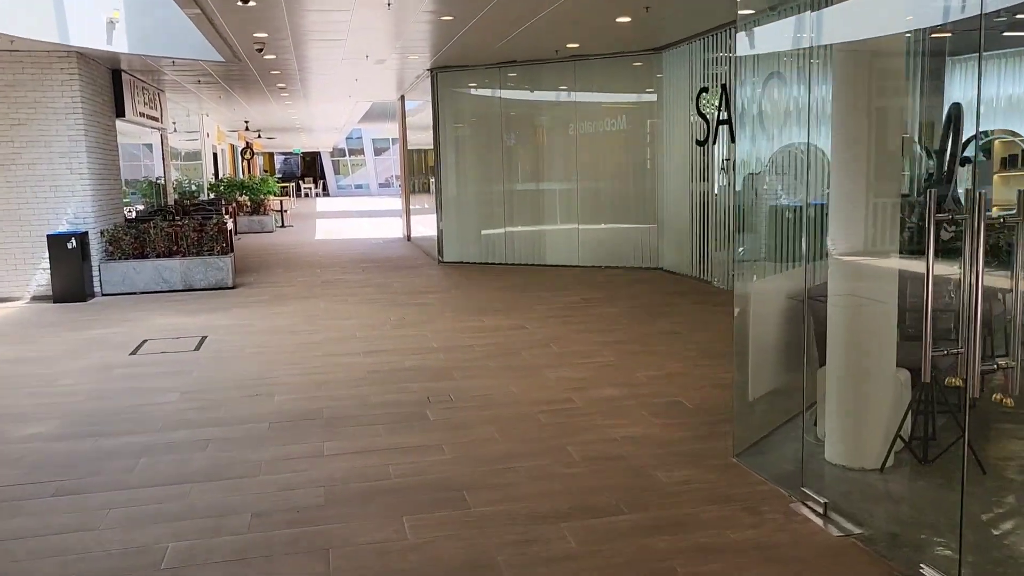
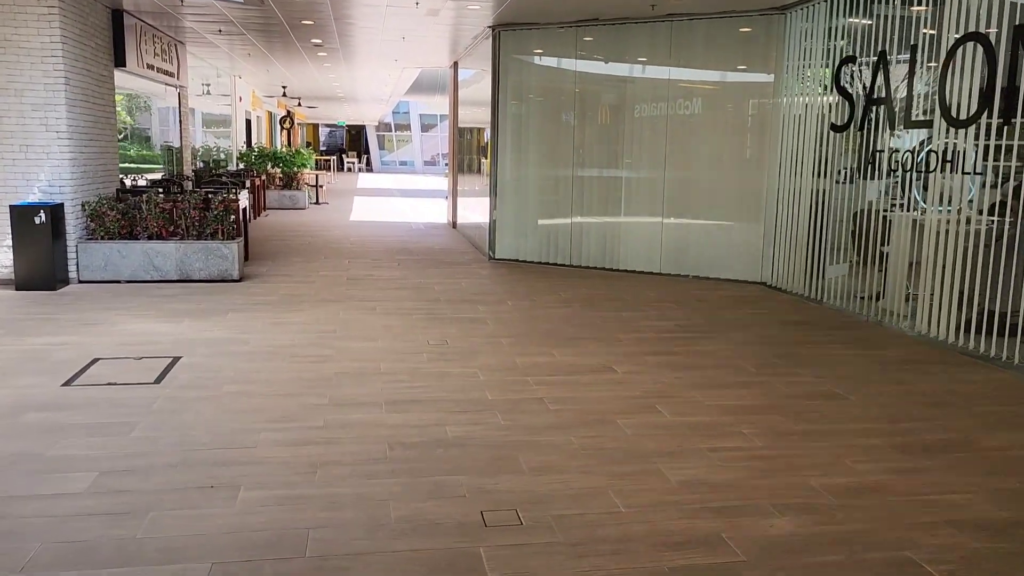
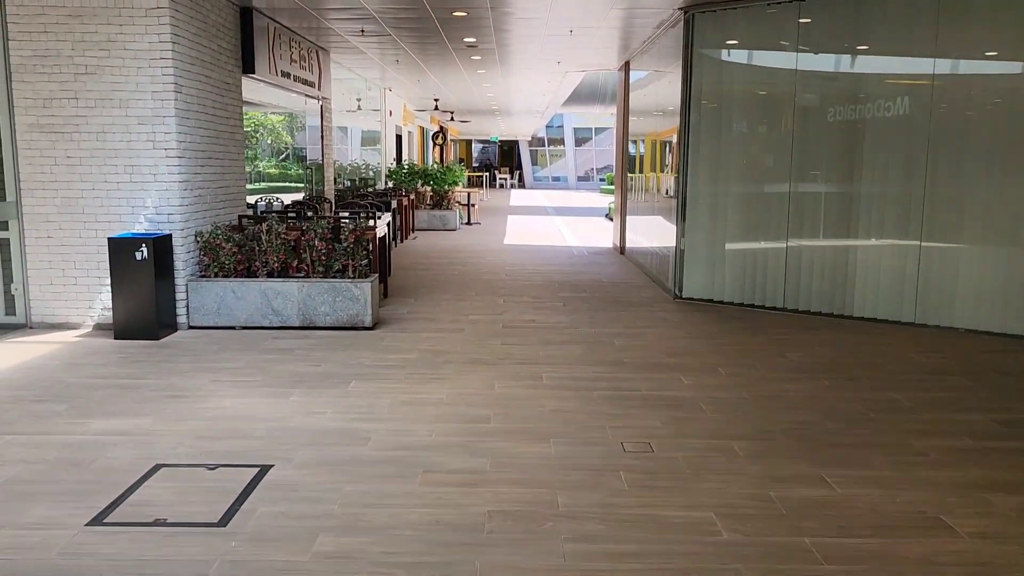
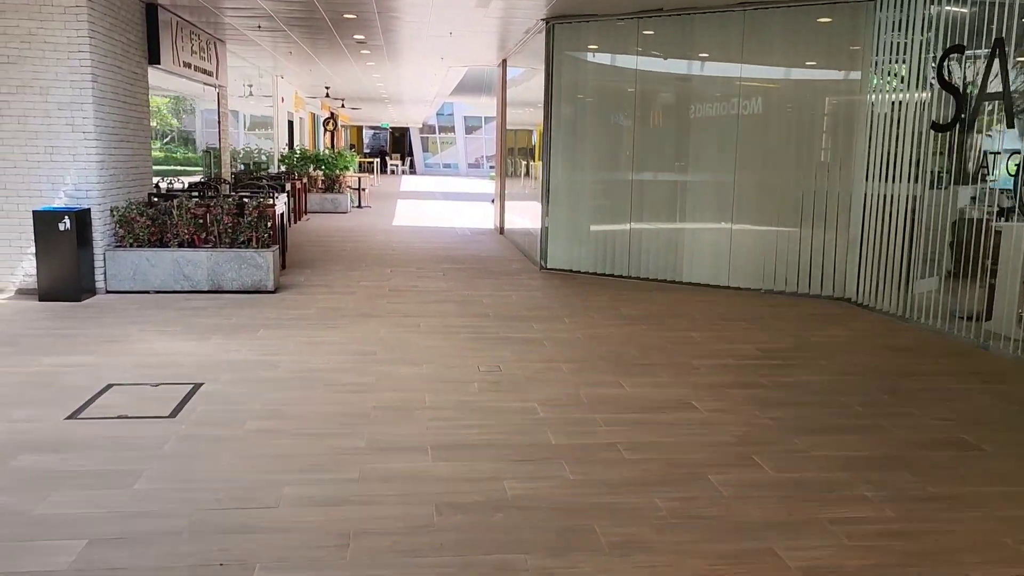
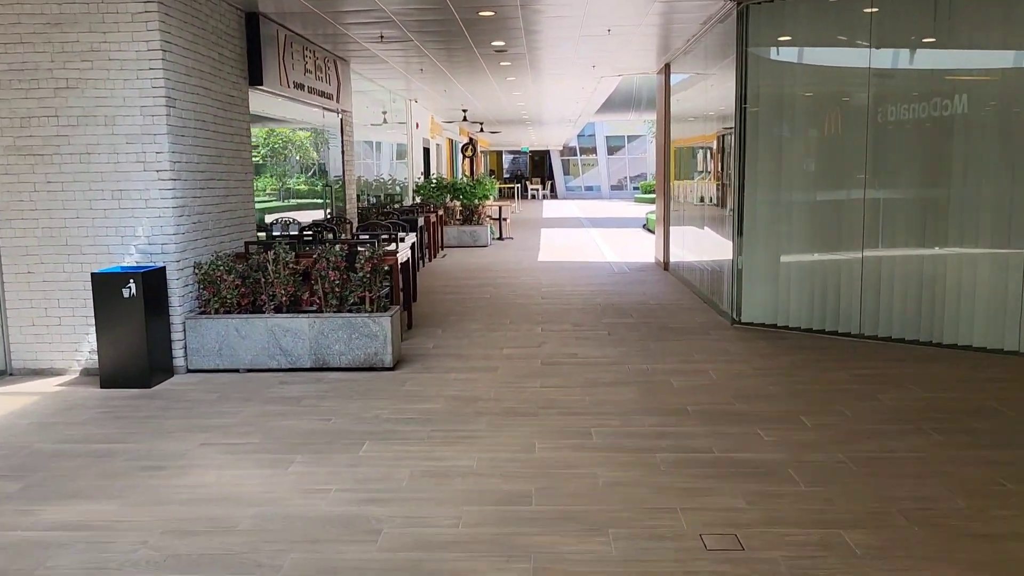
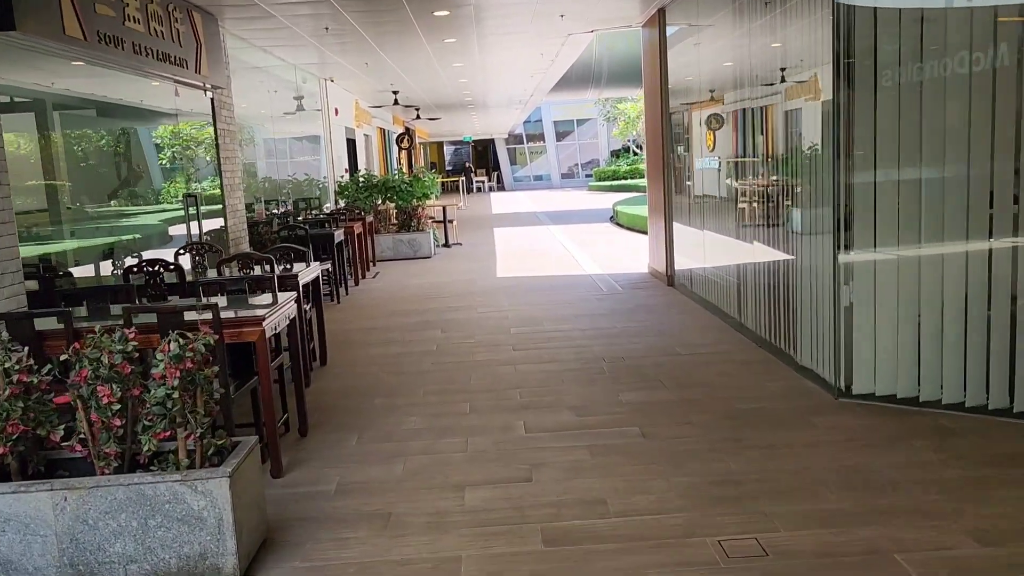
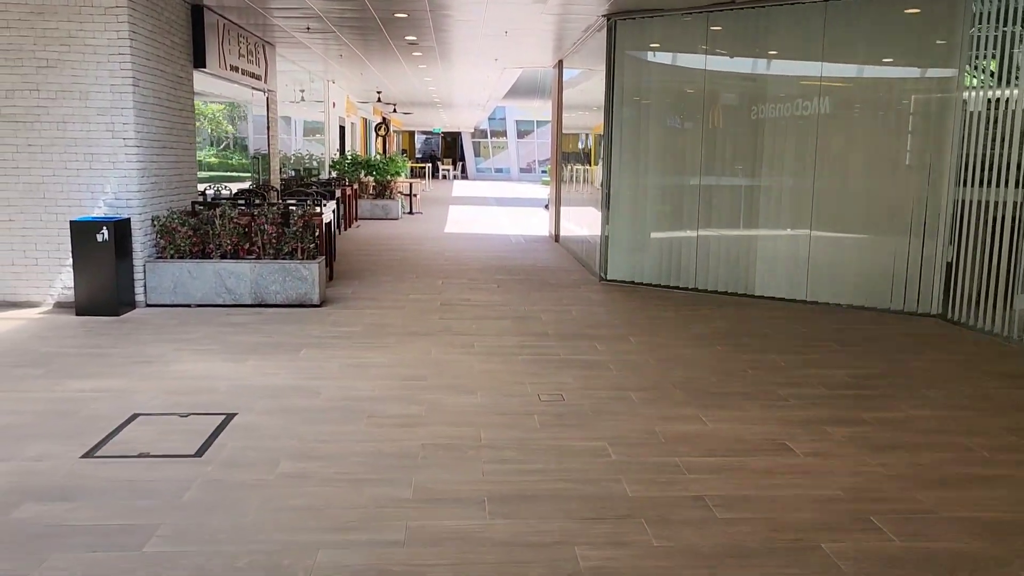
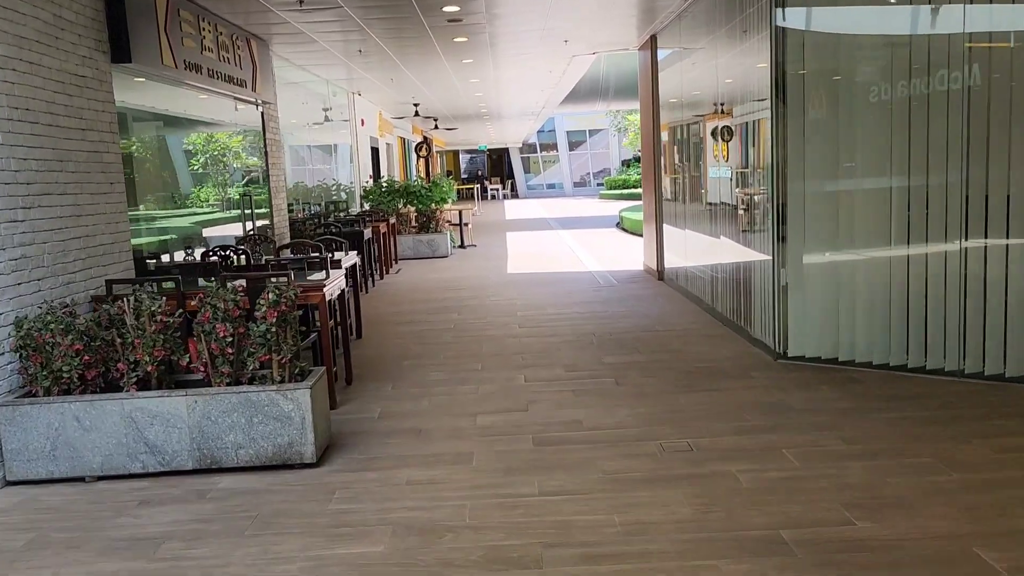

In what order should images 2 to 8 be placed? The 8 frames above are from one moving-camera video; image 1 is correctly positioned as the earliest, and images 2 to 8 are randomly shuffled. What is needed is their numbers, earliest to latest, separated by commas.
2, 4, 7, 3, 5, 8, 6
